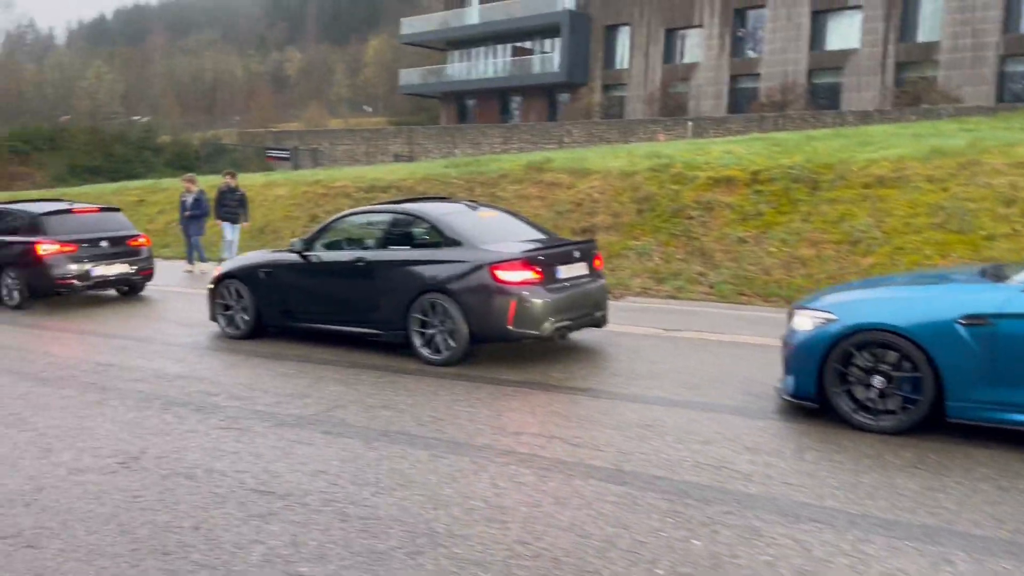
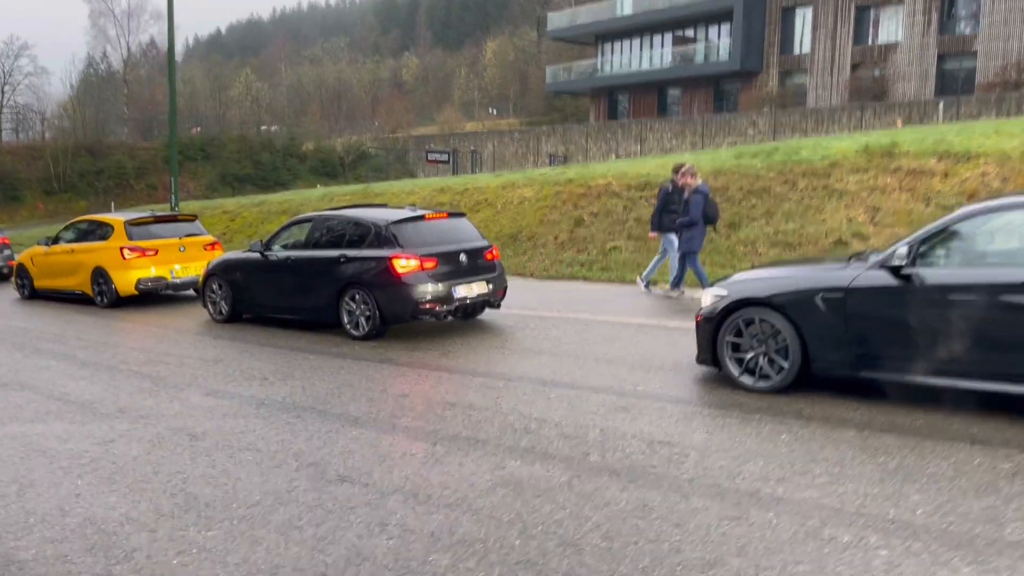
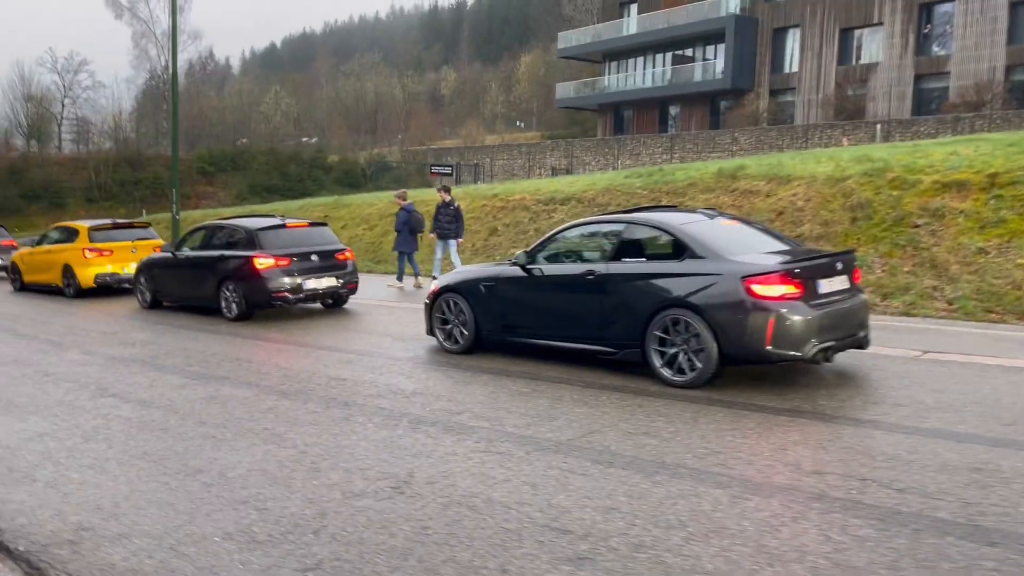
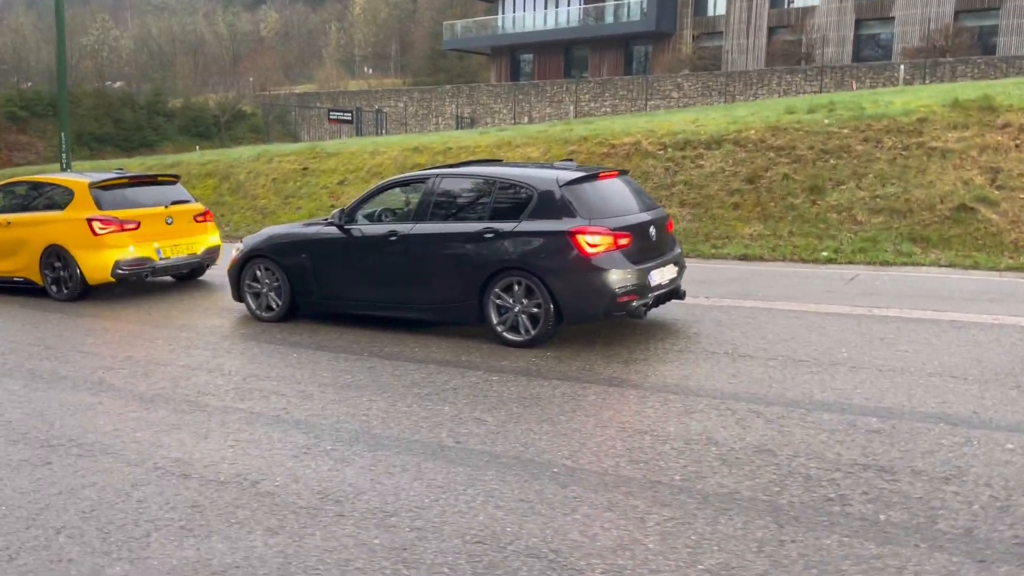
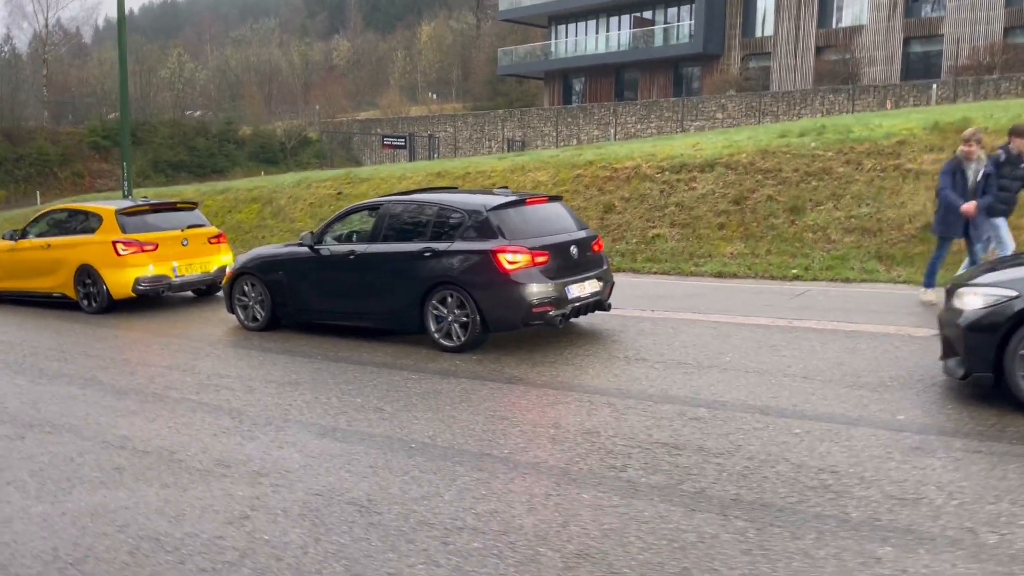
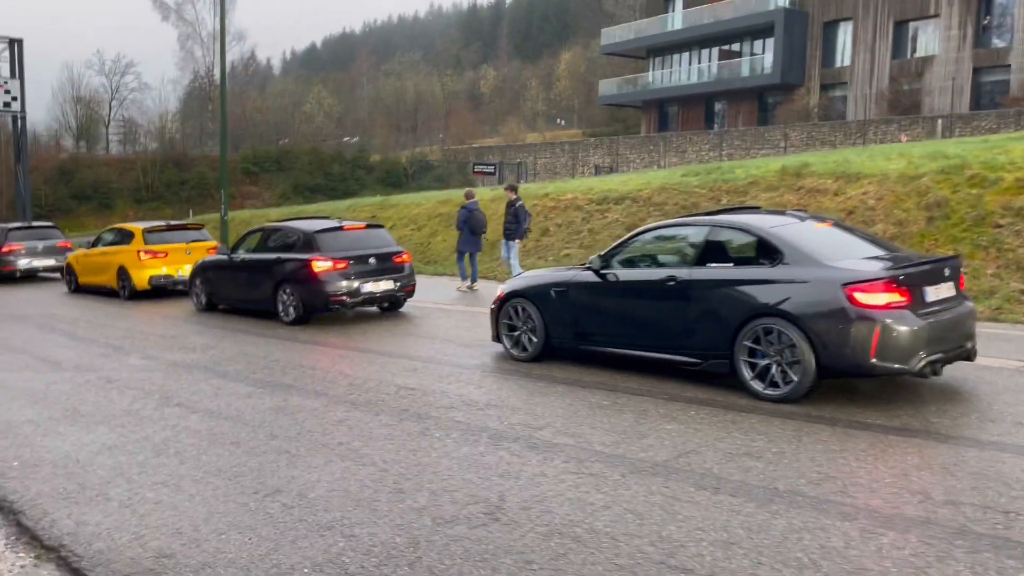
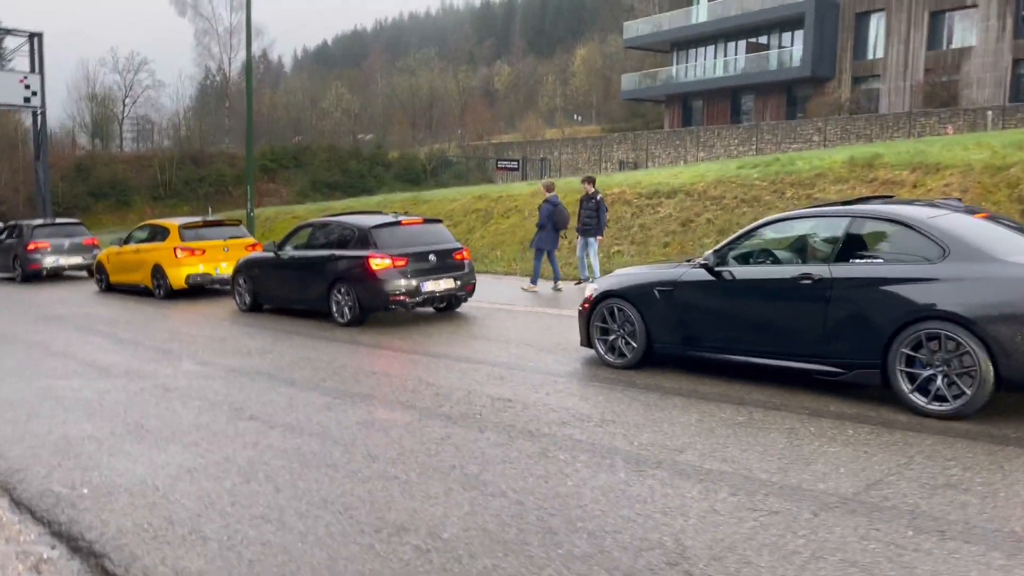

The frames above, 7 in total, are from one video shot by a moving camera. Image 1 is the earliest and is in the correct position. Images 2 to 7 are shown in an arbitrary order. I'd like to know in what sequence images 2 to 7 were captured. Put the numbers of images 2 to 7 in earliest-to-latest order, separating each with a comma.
3, 6, 7, 2, 5, 4
